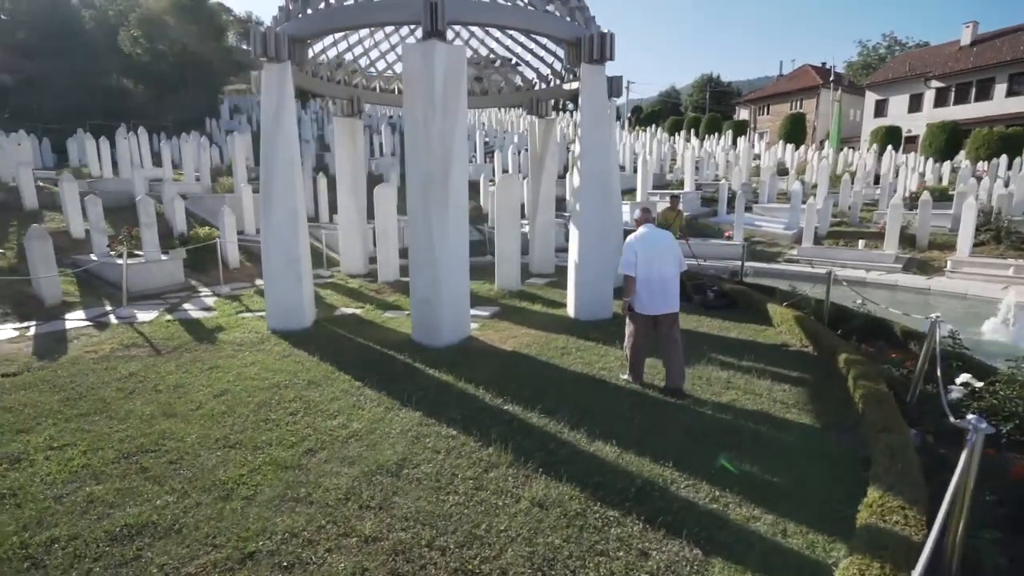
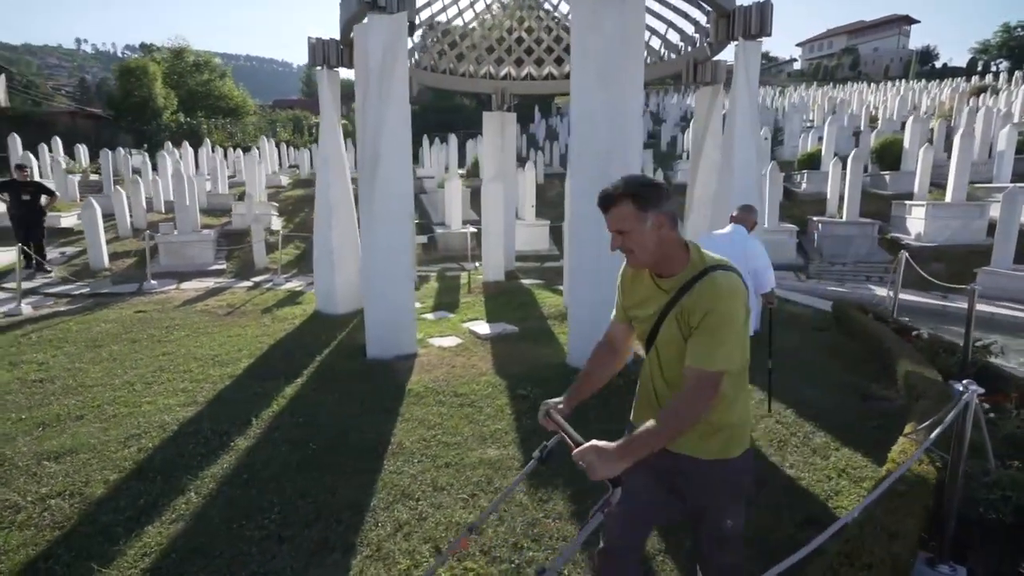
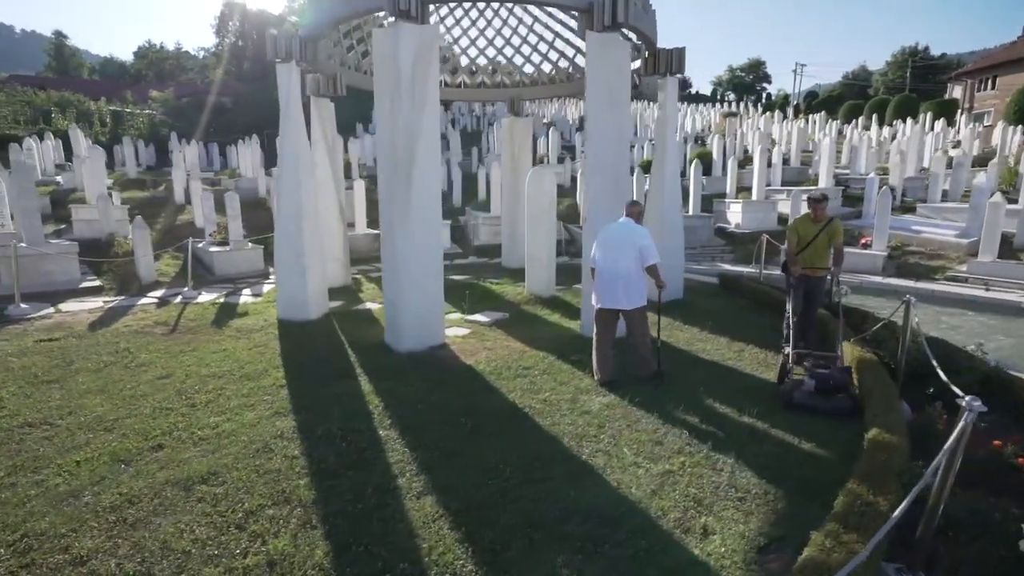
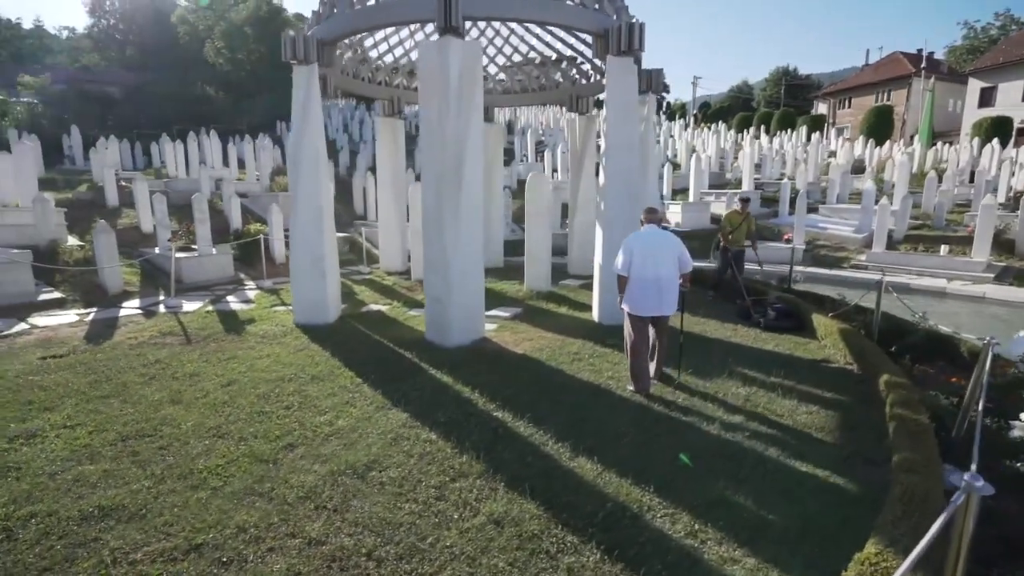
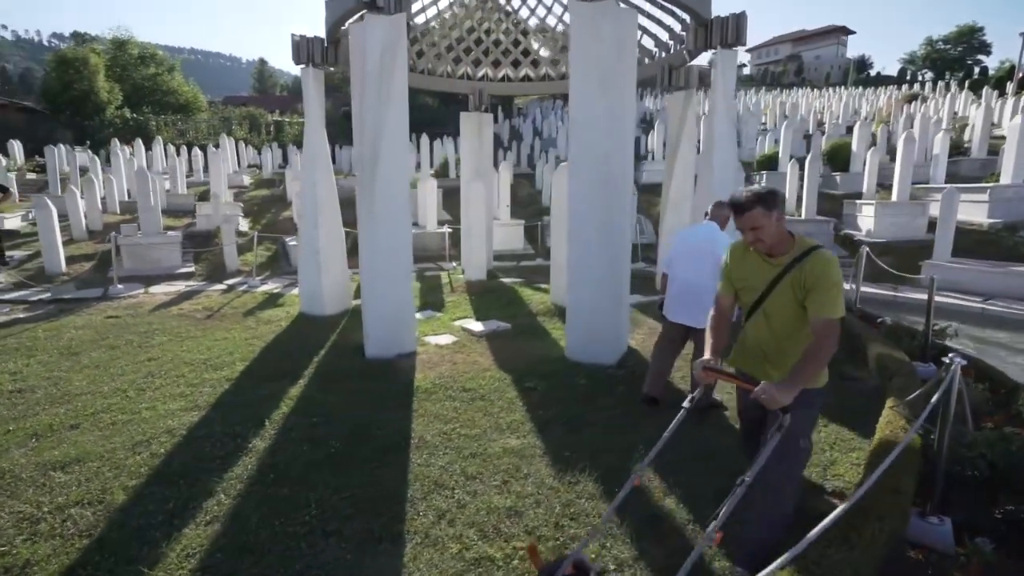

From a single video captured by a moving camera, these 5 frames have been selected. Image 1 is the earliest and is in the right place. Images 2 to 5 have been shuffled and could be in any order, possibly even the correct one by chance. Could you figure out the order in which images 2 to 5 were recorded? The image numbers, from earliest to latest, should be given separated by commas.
4, 3, 5, 2
